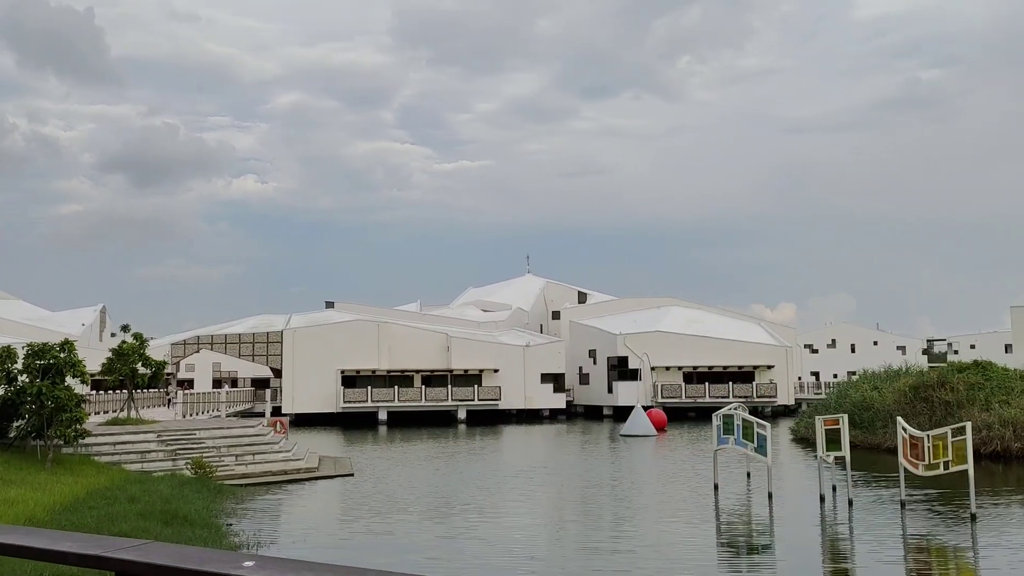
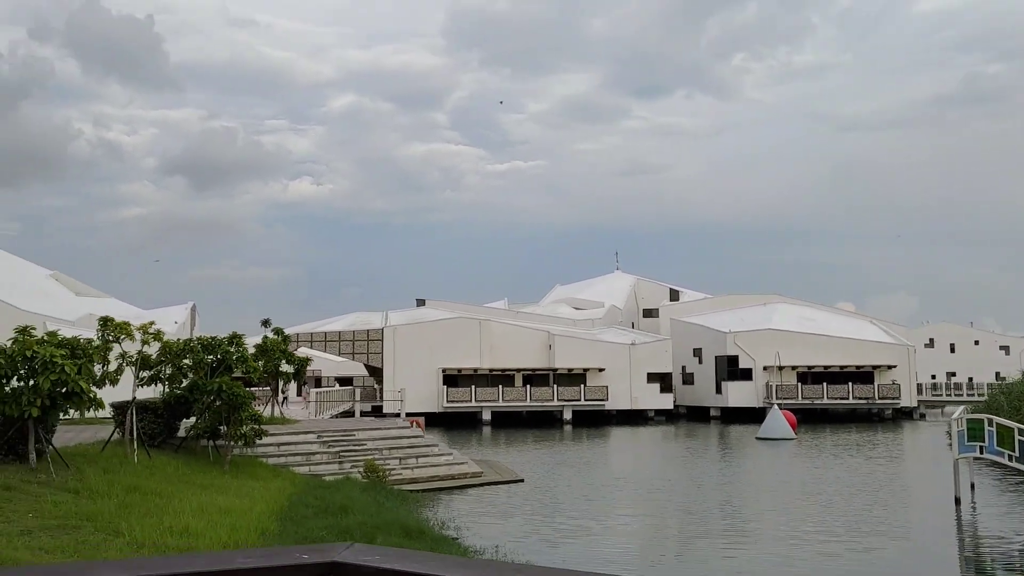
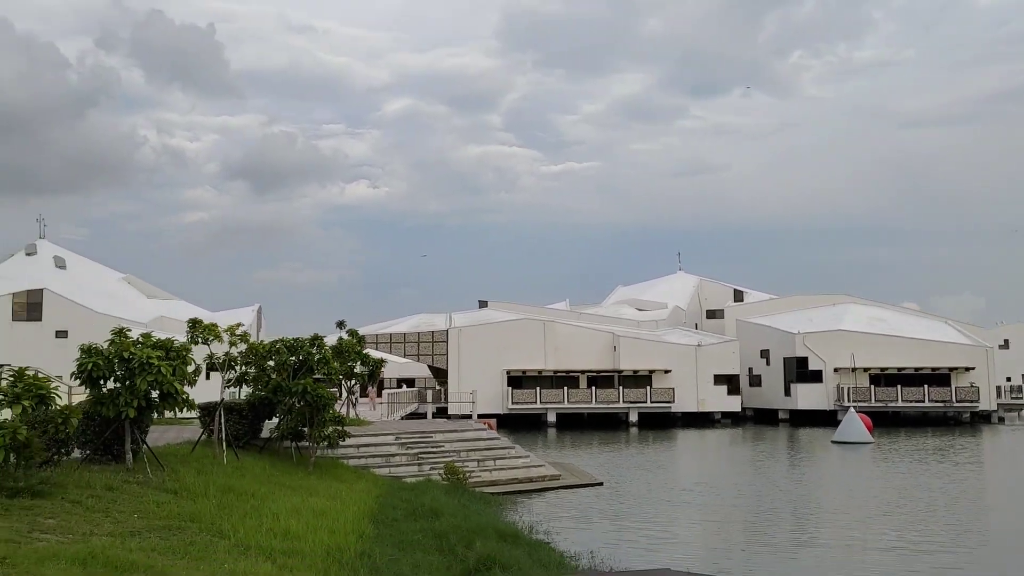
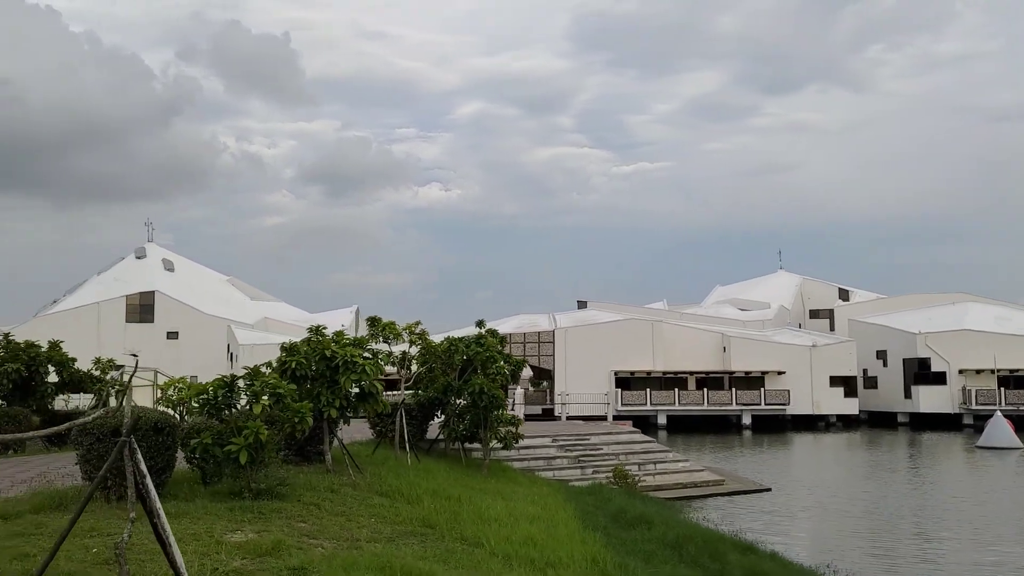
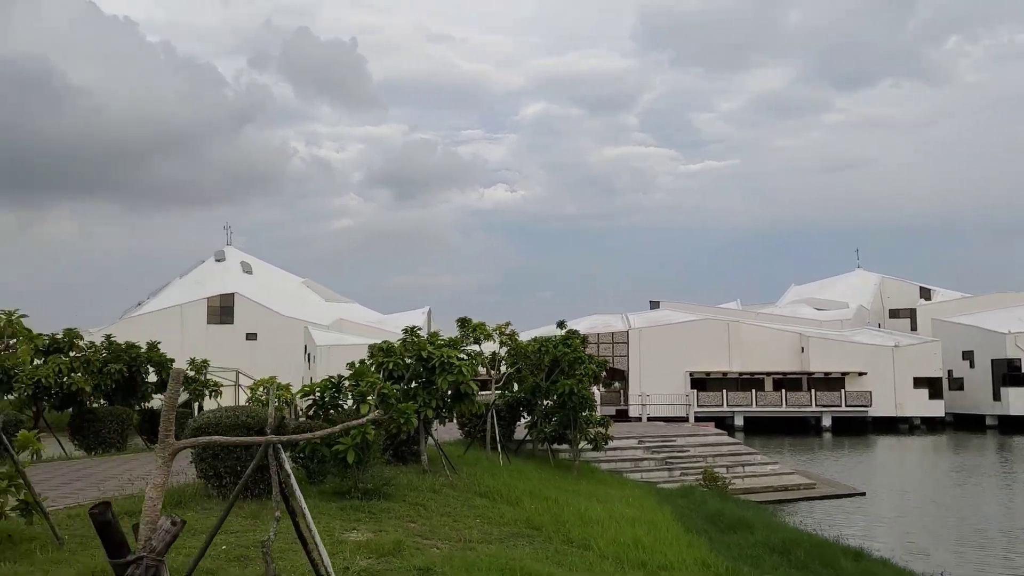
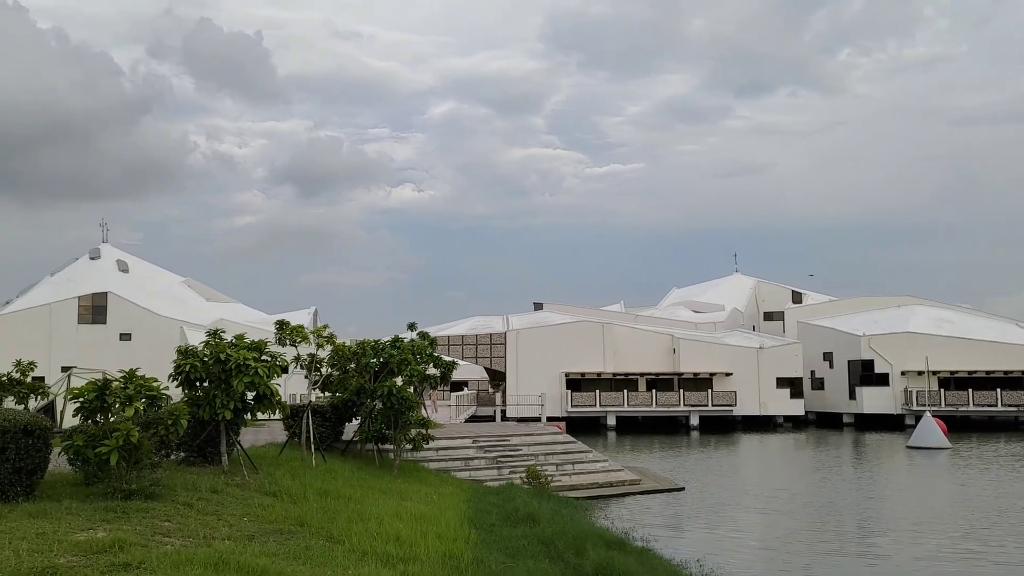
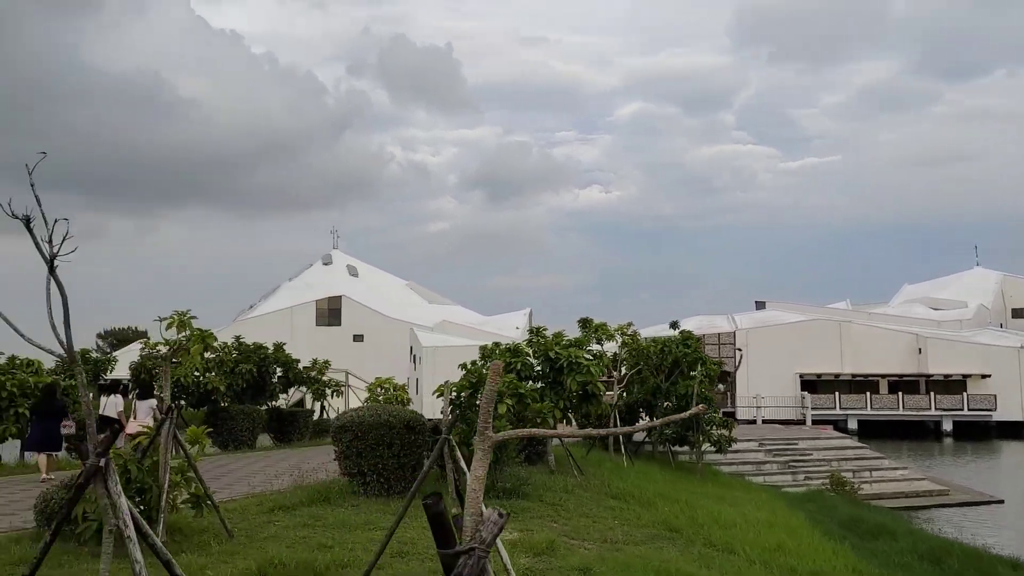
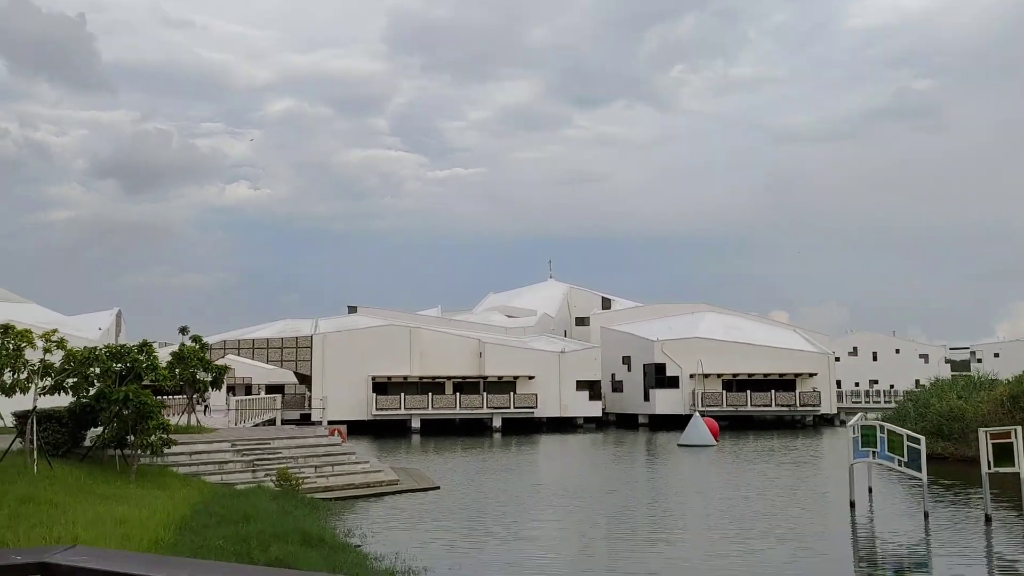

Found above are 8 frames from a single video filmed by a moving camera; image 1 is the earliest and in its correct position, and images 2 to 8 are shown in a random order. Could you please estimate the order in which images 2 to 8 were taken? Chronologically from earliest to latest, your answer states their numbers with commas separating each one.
8, 2, 3, 6, 4, 5, 7
